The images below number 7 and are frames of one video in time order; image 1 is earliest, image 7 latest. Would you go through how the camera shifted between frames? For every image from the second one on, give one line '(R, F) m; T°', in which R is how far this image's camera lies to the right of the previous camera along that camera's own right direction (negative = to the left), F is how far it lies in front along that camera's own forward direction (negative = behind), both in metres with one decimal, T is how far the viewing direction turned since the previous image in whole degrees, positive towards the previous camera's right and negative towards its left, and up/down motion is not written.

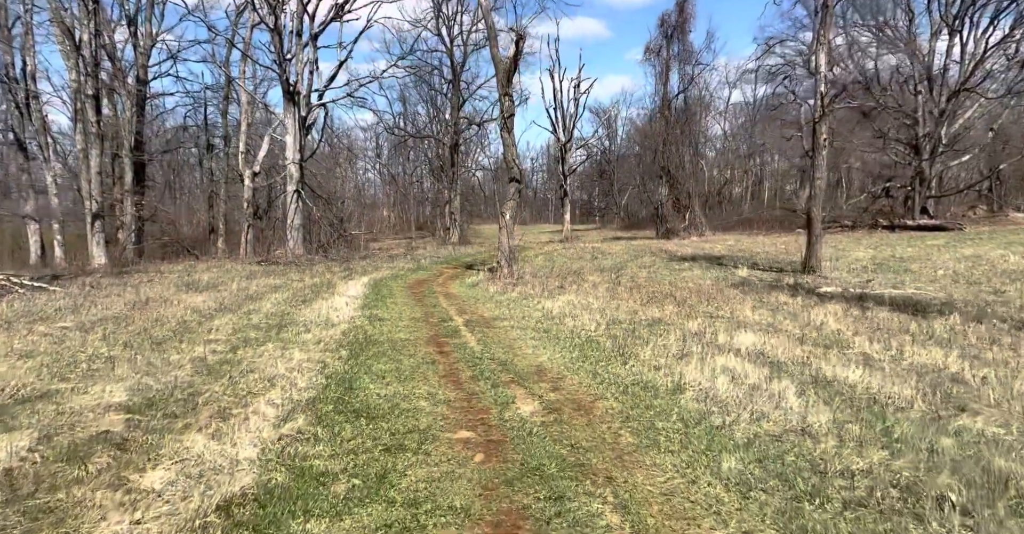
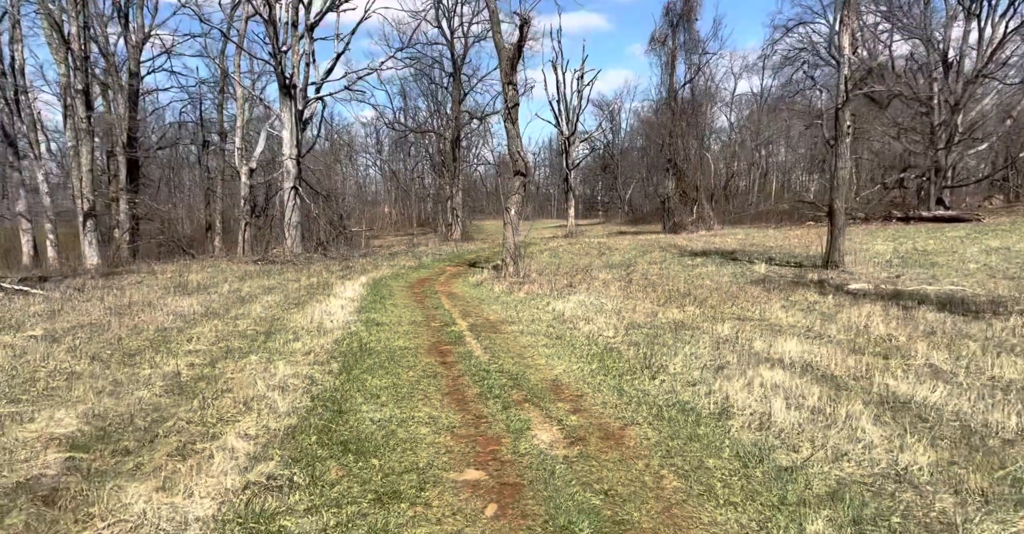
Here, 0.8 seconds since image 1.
(-0.1, +0.7) m; 0°
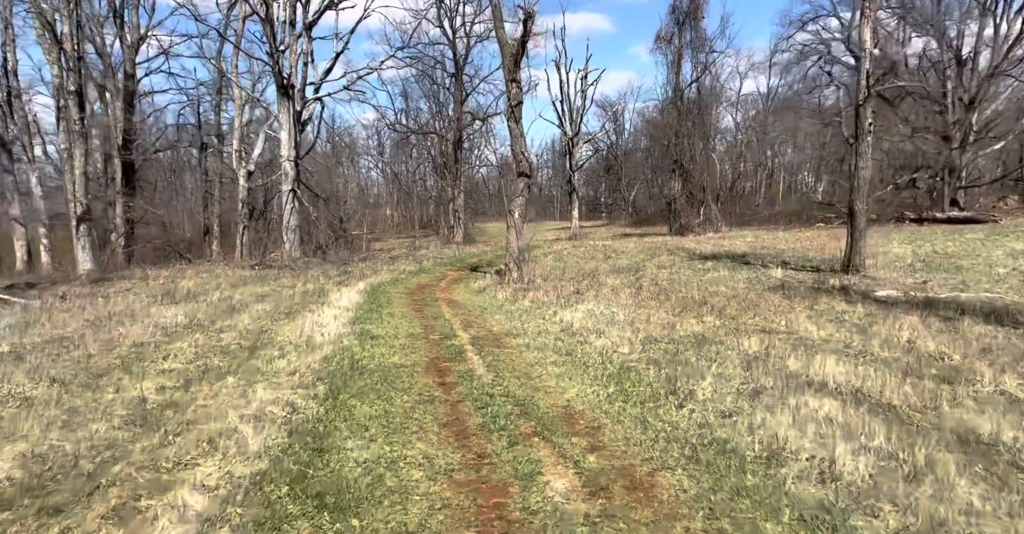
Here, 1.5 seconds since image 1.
(0.0, +0.7) m; 0°
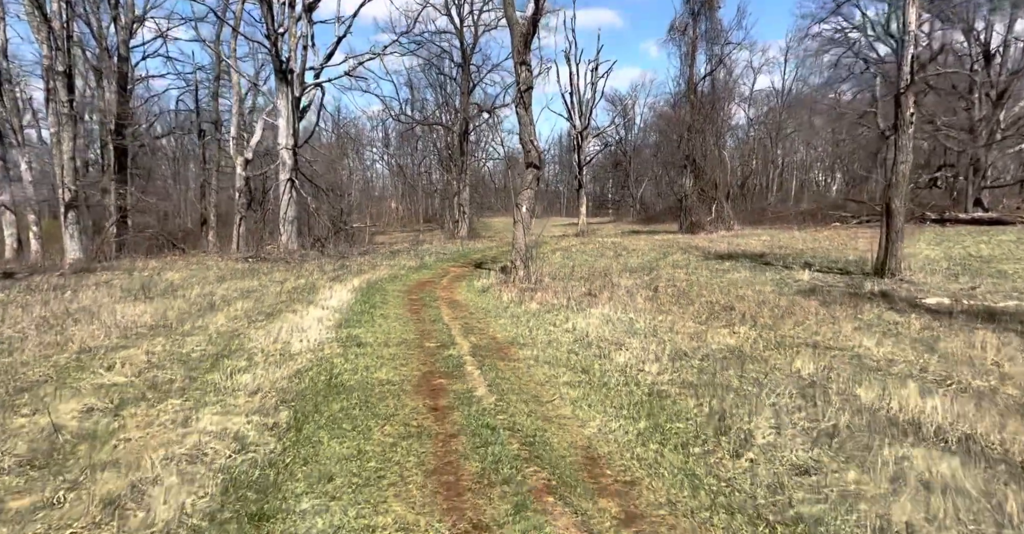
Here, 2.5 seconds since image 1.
(0.0, +1.1) m; 0°
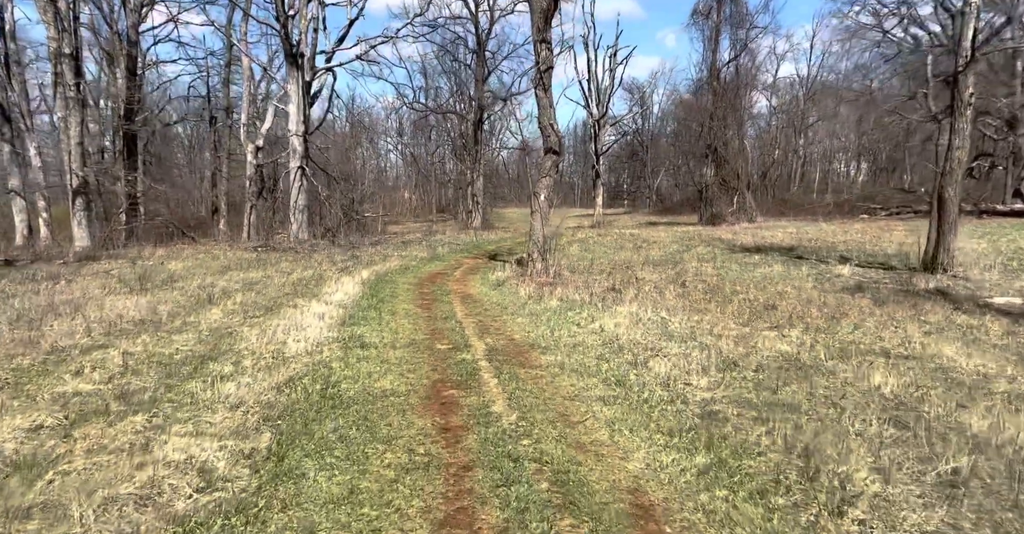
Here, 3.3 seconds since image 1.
(-0.1, +0.8) m; -1°
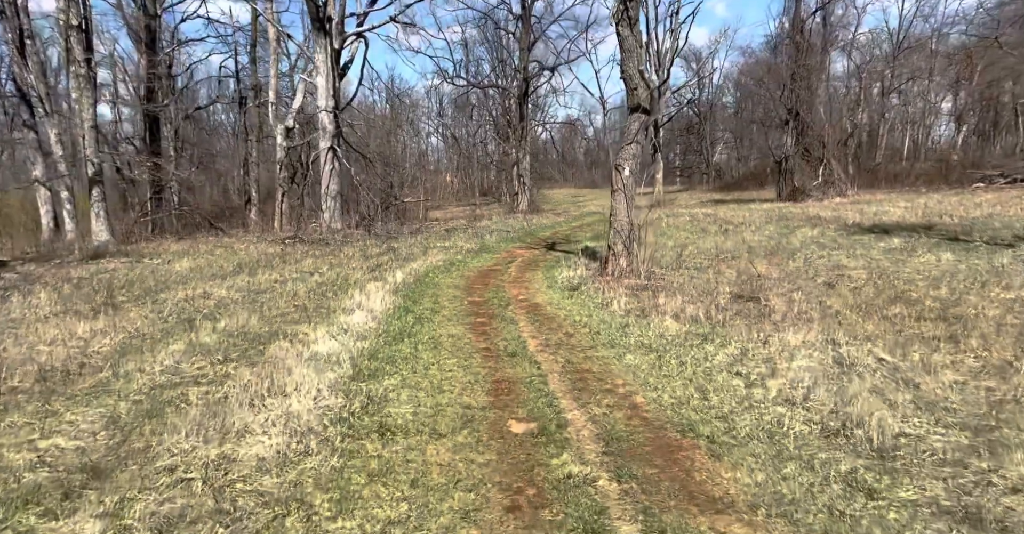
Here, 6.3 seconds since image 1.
(-0.5, +3.0) m; -4°
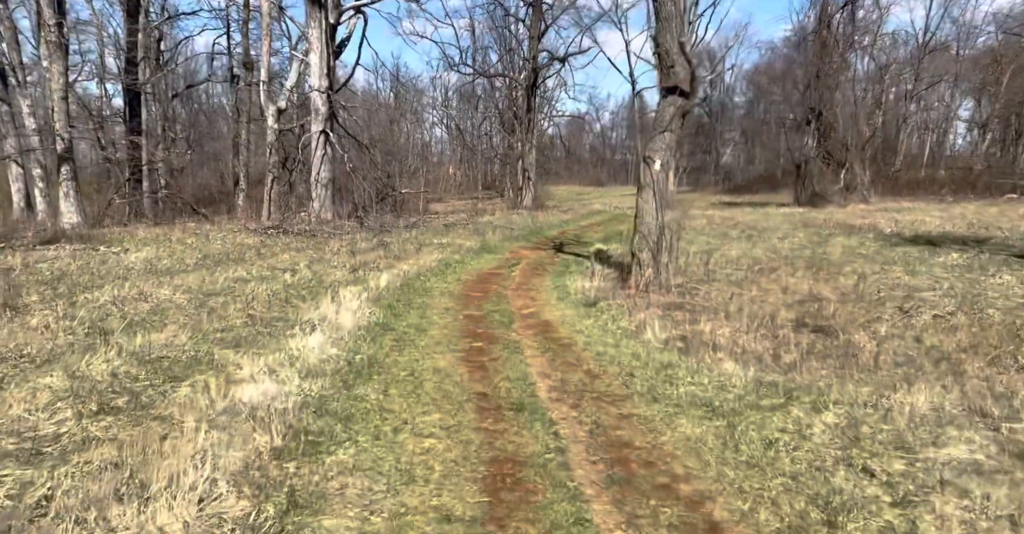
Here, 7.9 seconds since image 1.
(-0.1, +1.7) m; 0°
